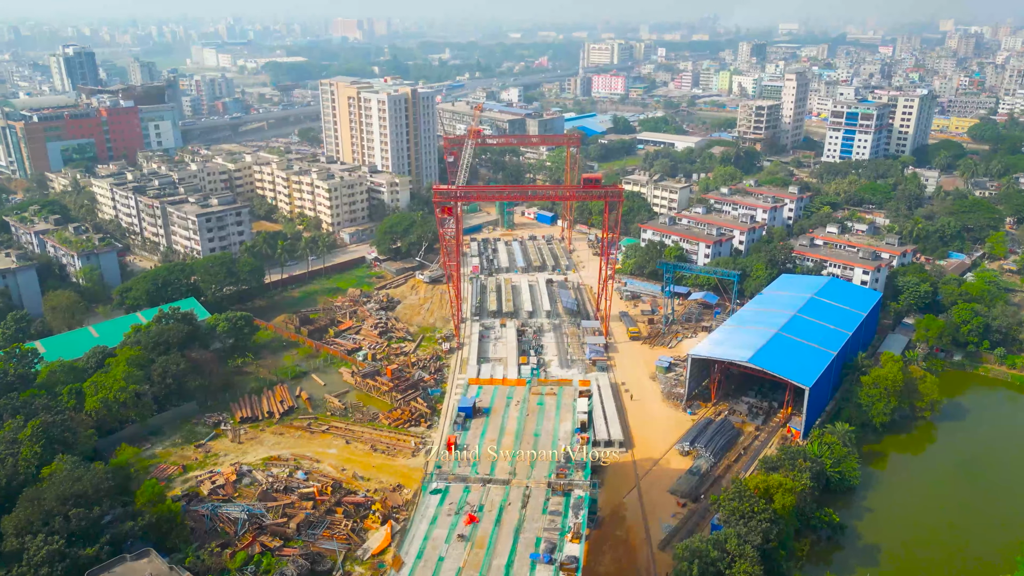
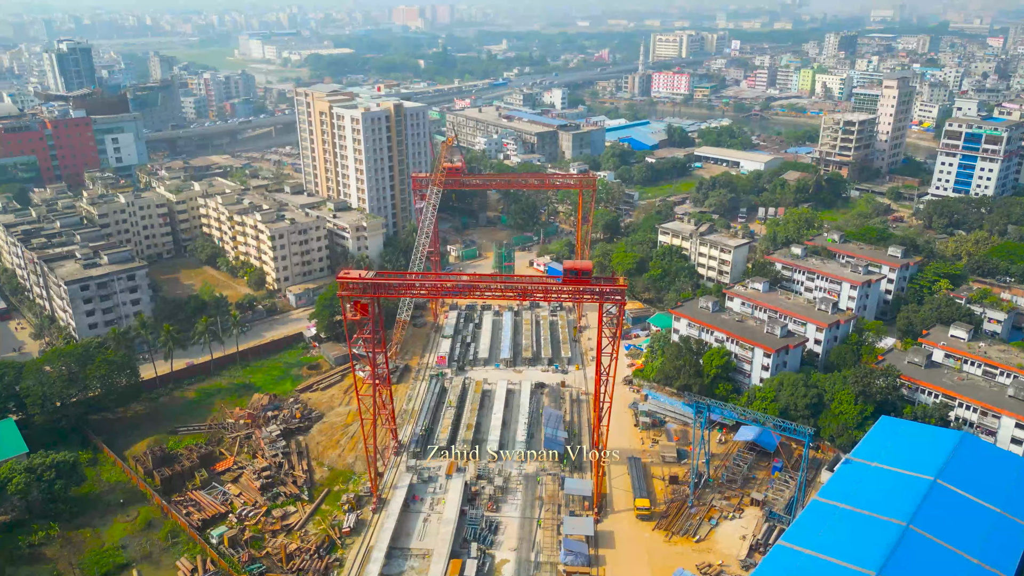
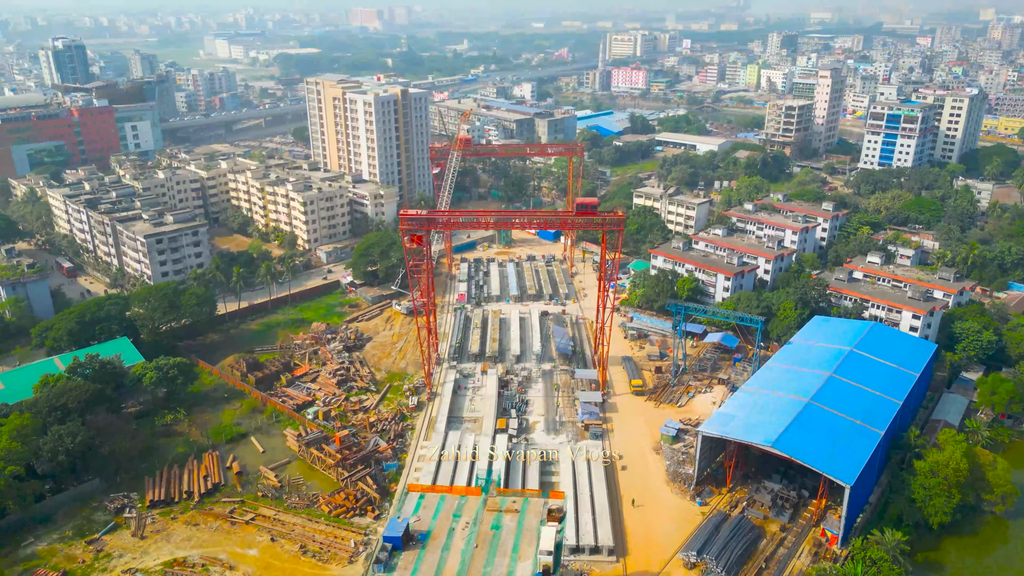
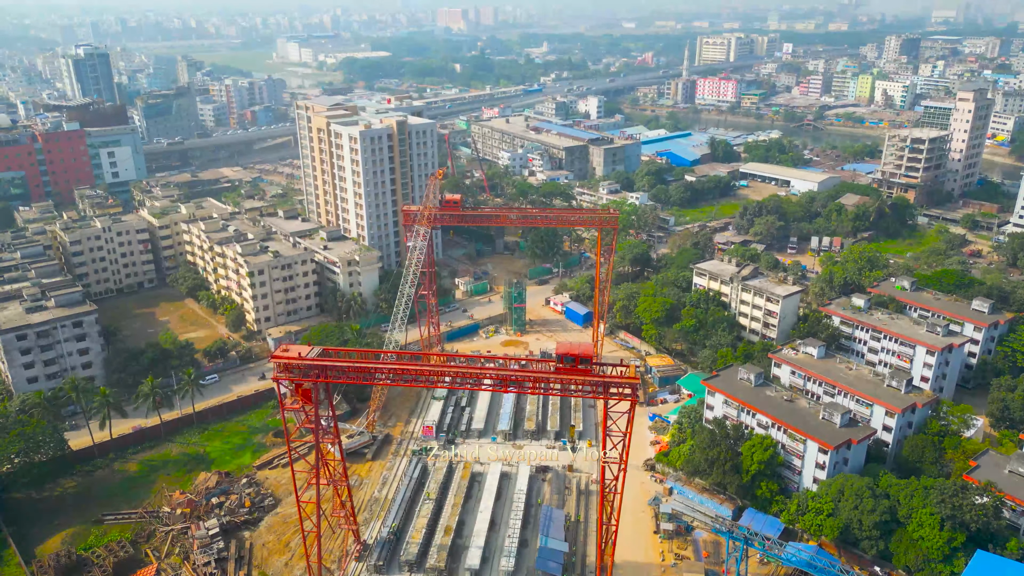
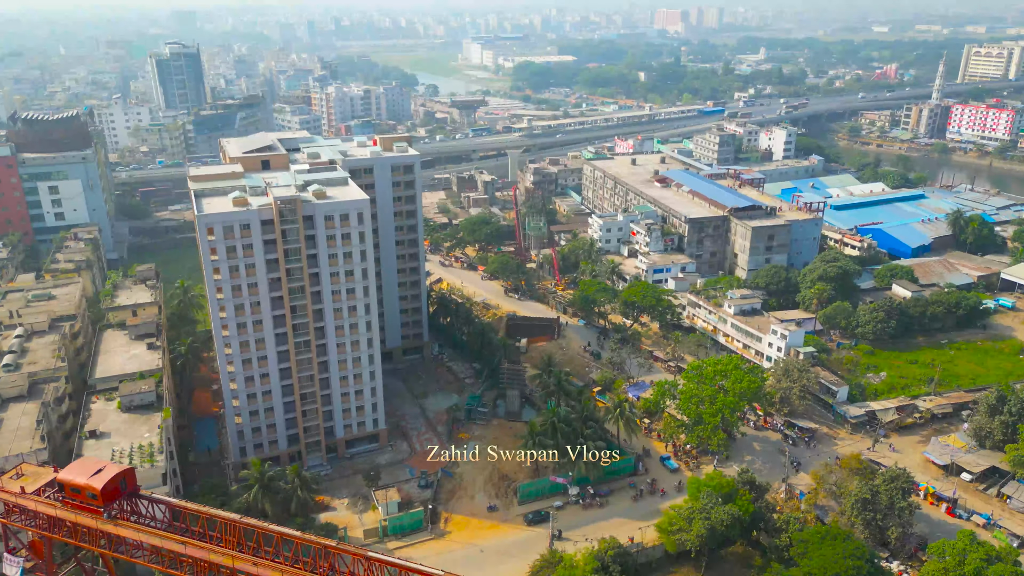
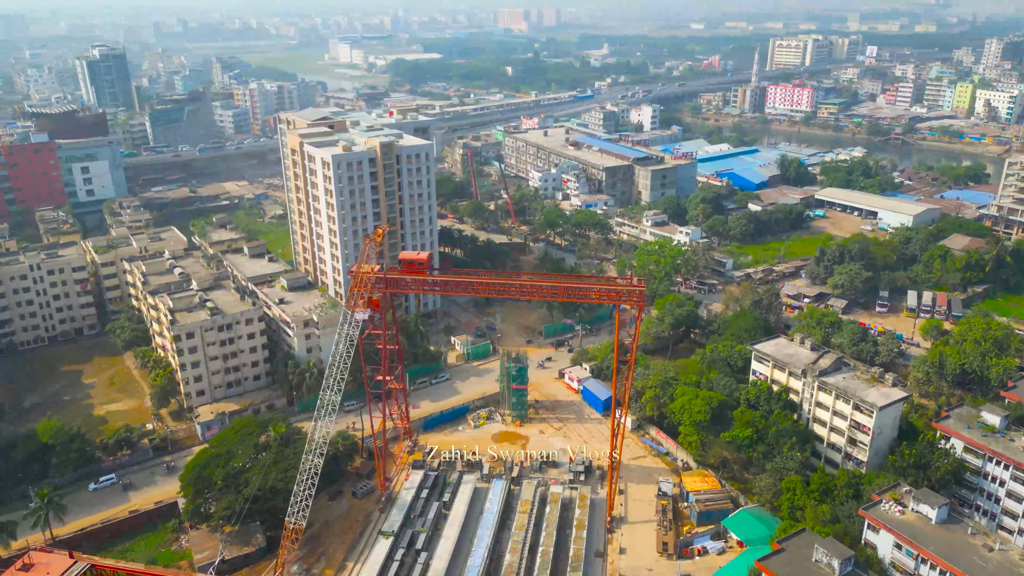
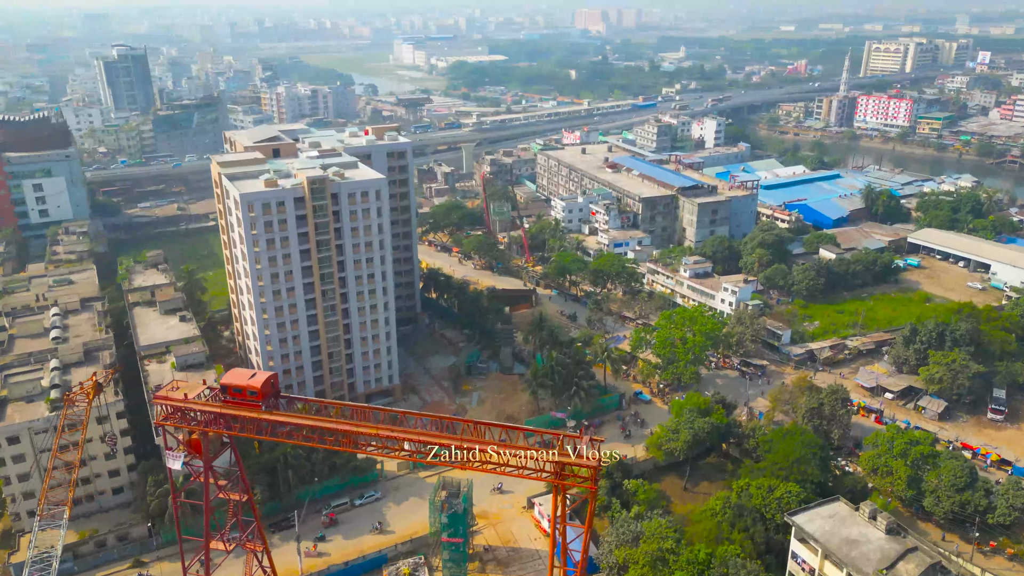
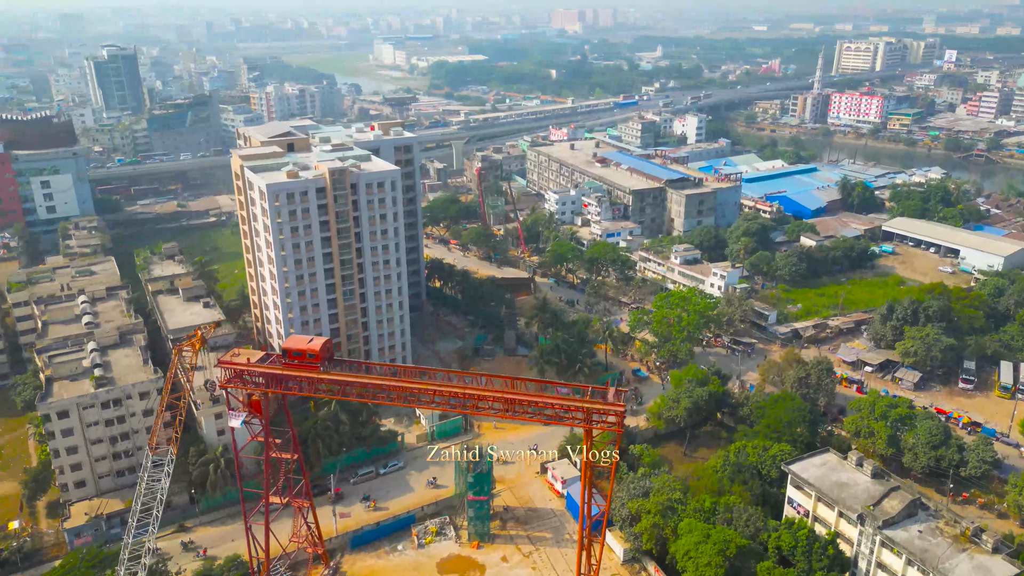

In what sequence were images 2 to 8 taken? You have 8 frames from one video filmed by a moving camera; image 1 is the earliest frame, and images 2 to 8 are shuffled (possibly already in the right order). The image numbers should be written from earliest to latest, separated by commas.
3, 2, 4, 6, 8, 7, 5
